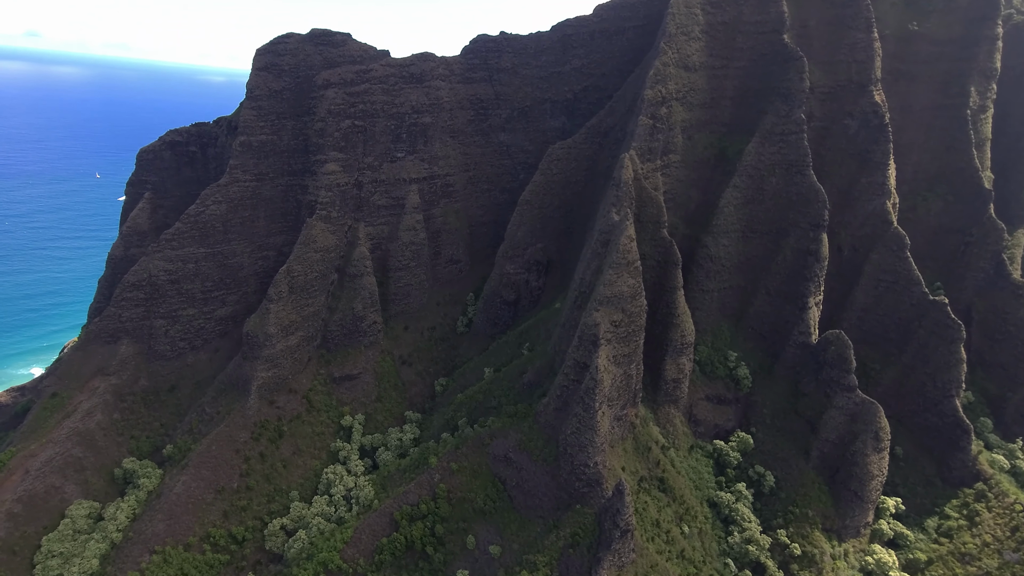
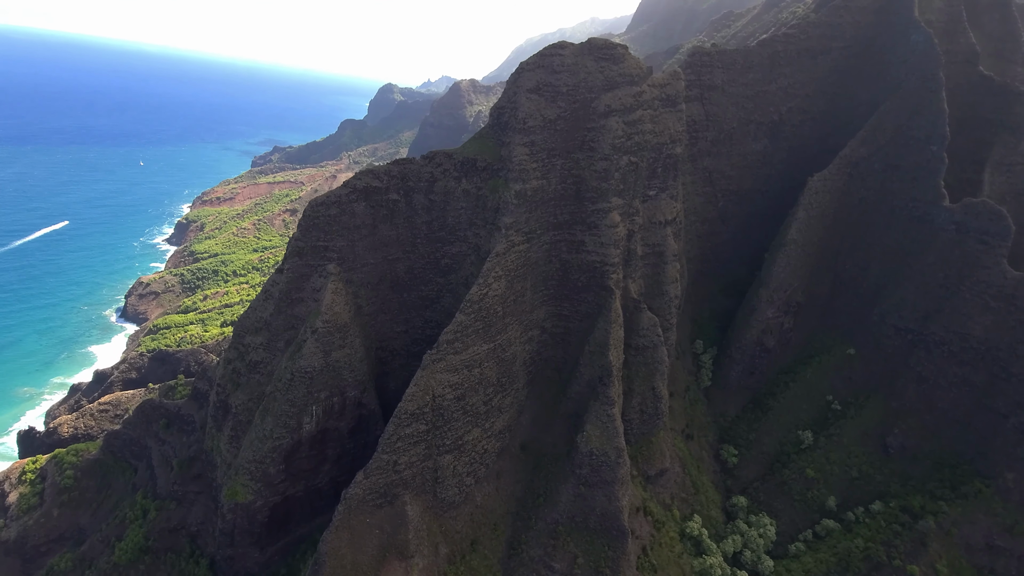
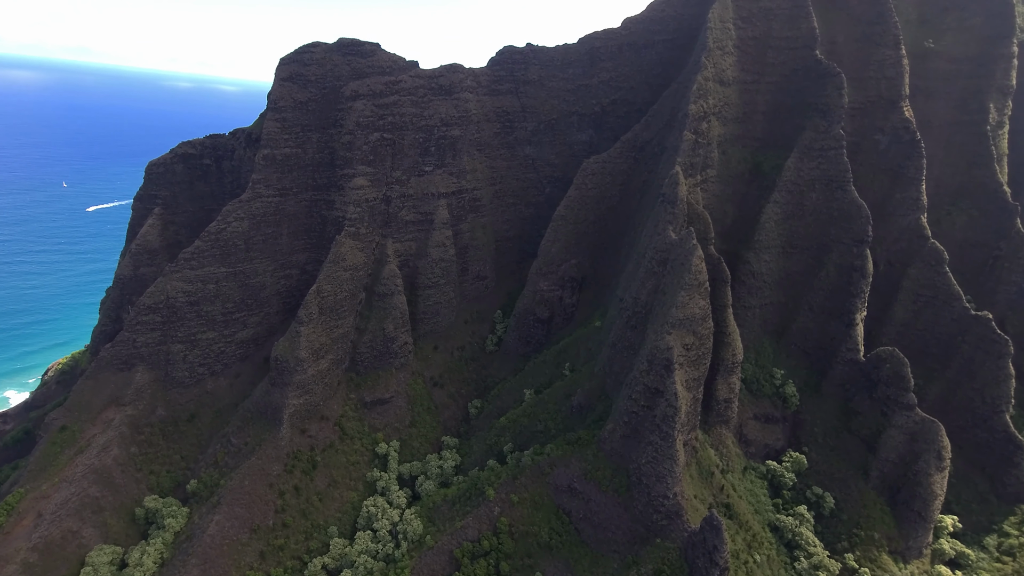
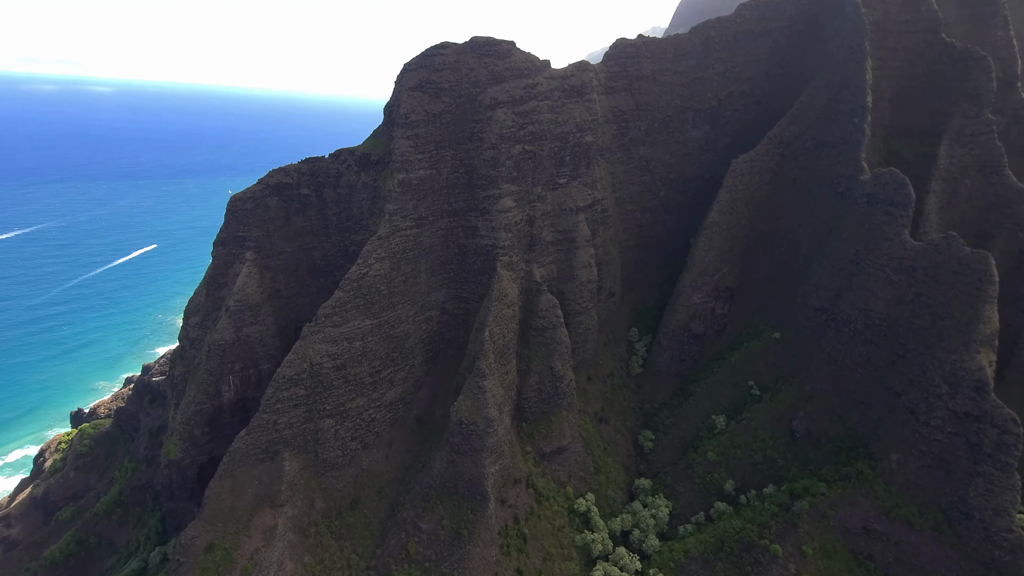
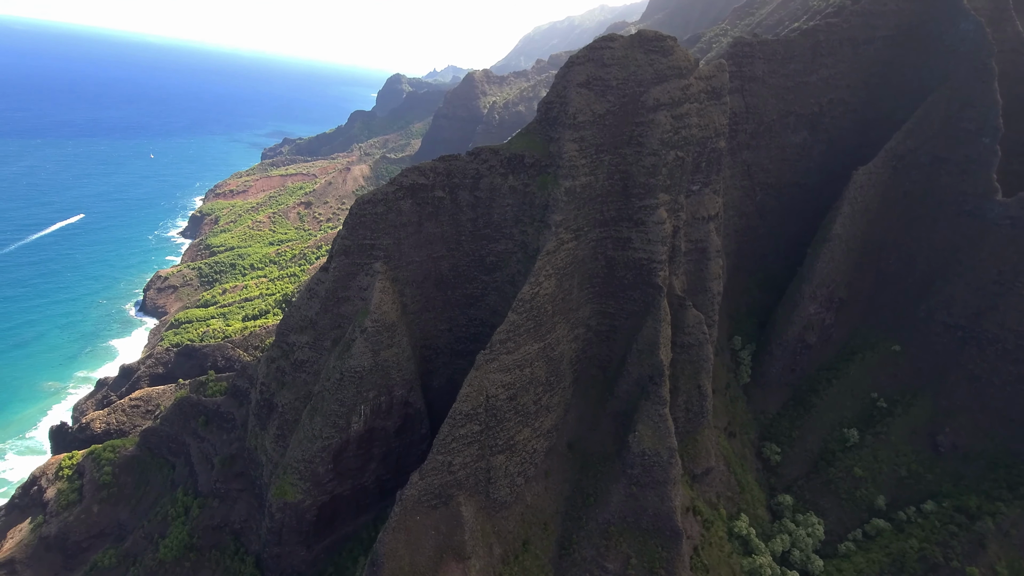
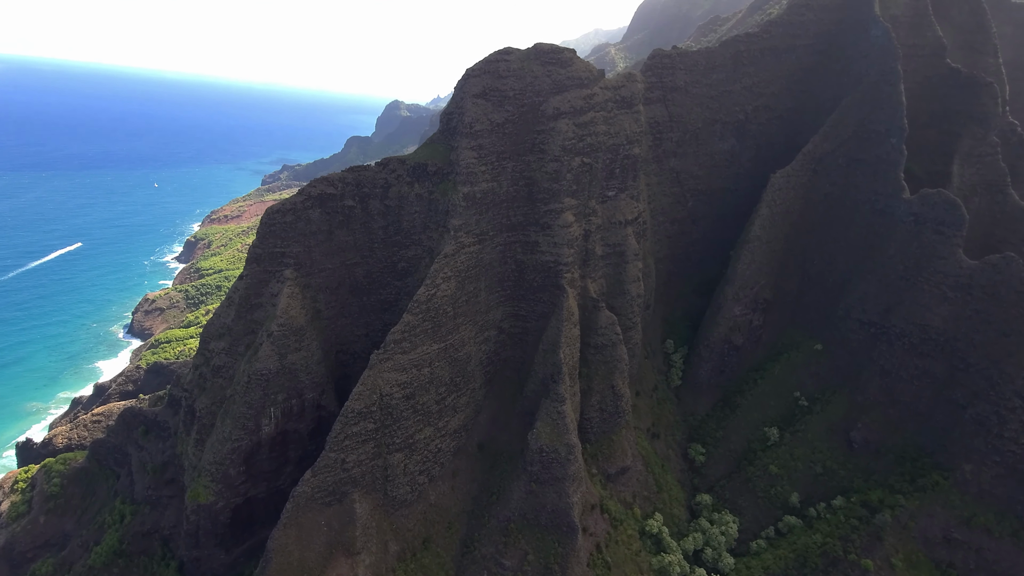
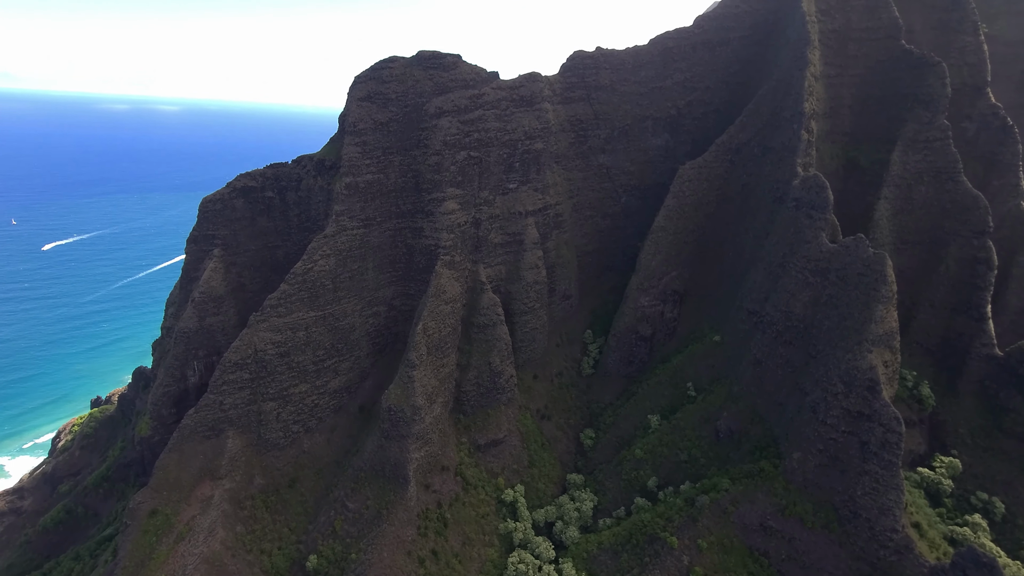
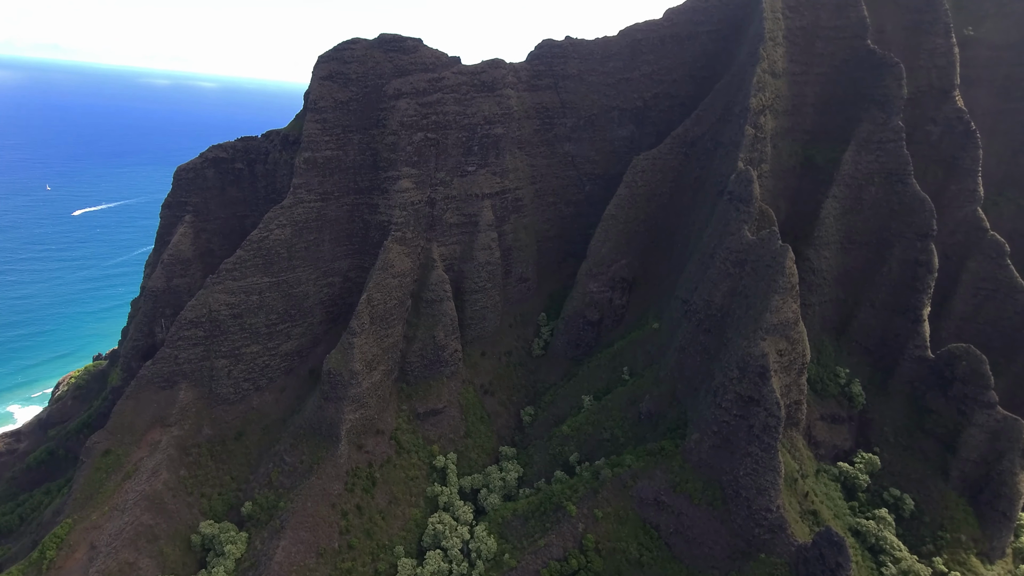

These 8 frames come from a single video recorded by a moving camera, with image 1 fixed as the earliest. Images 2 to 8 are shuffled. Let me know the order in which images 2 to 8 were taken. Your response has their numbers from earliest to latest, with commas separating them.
3, 8, 7, 4, 6, 2, 5
